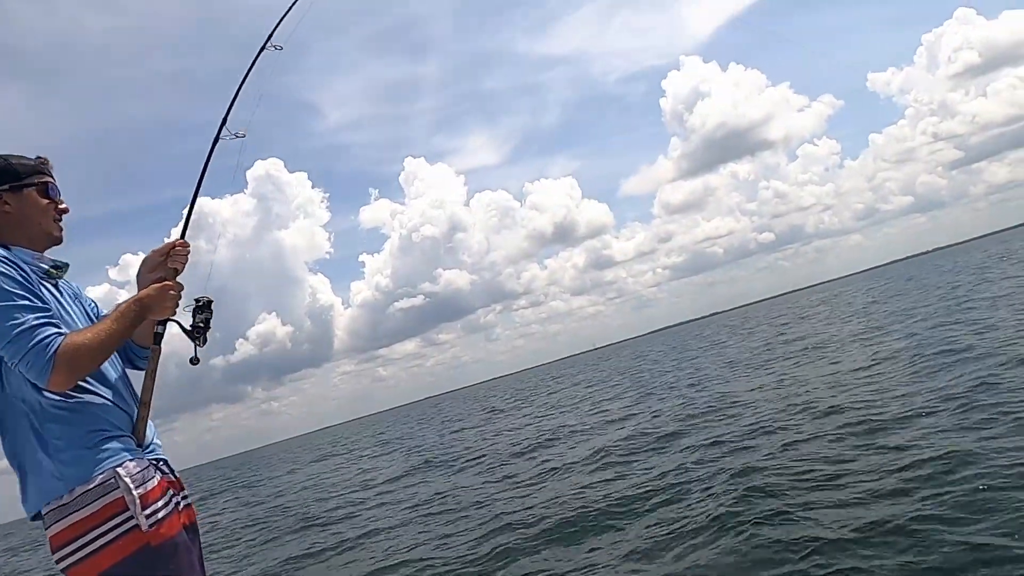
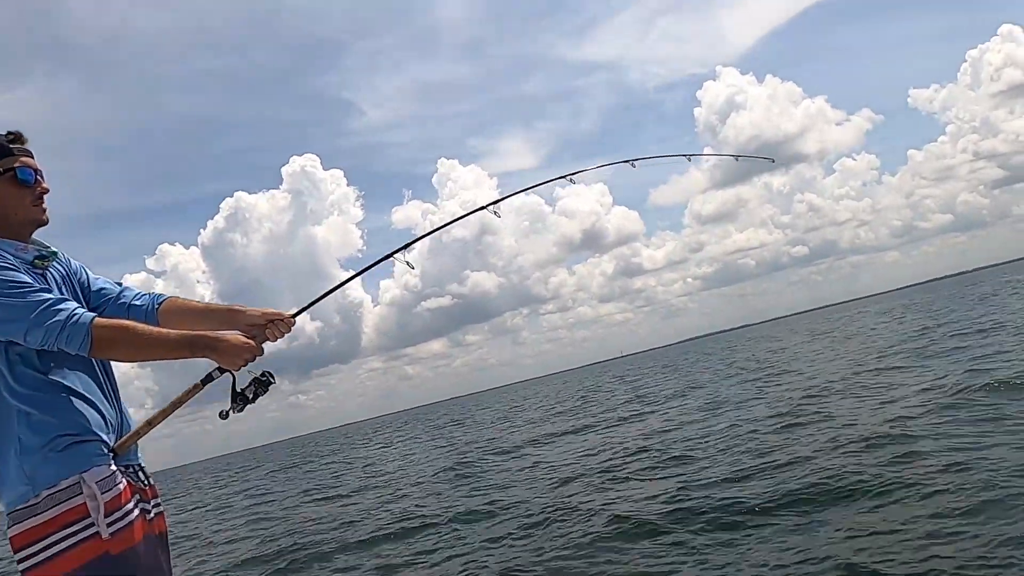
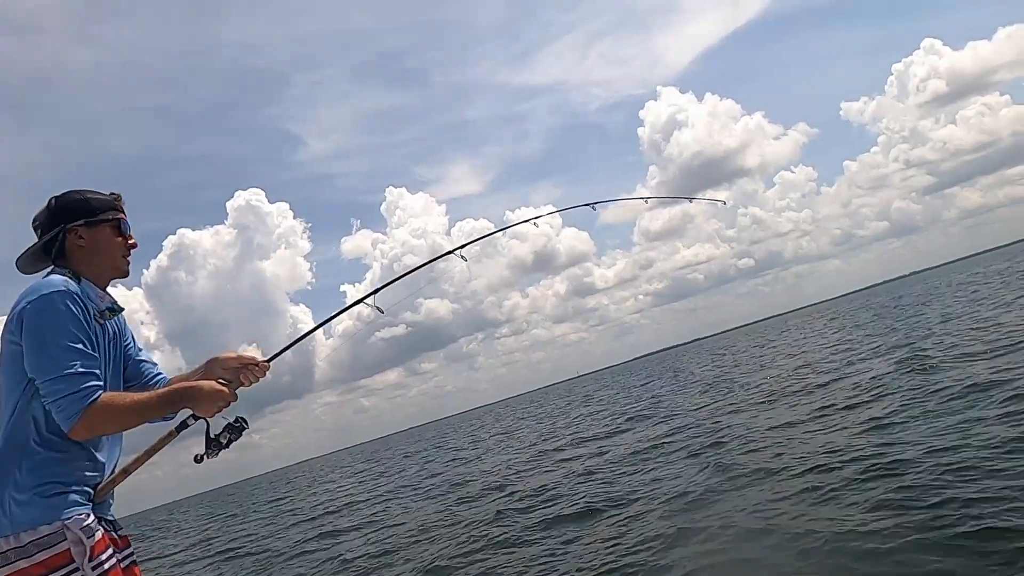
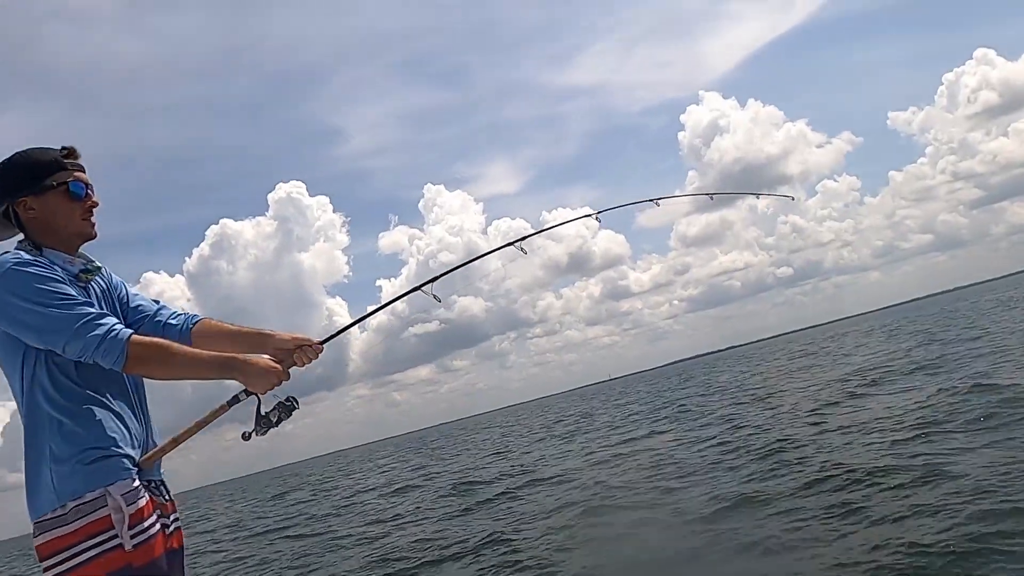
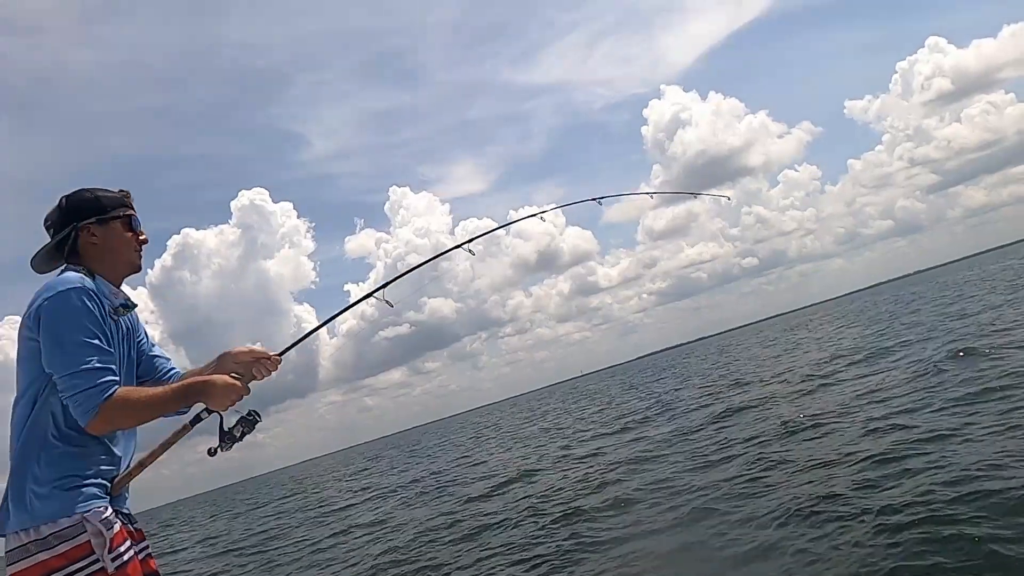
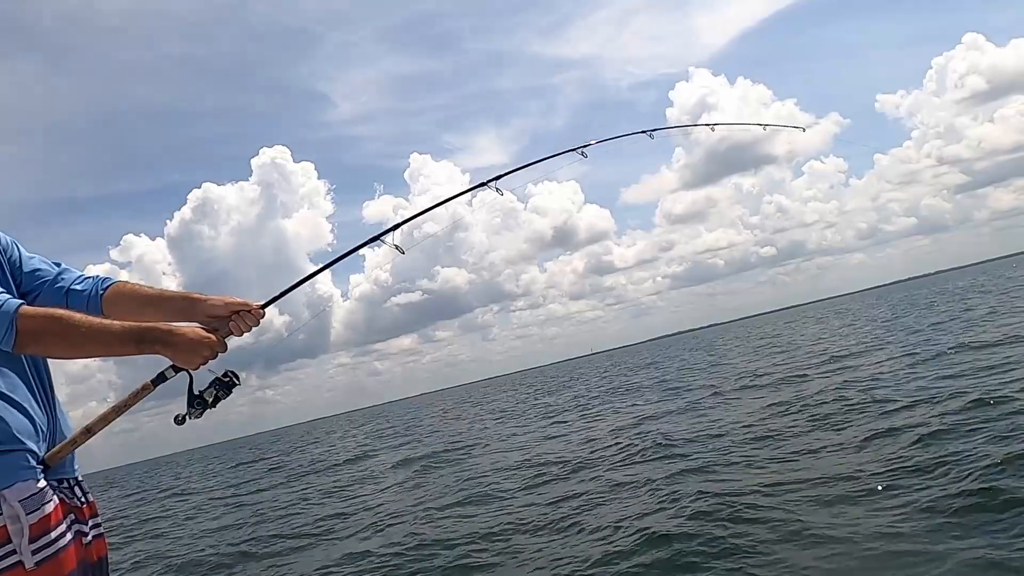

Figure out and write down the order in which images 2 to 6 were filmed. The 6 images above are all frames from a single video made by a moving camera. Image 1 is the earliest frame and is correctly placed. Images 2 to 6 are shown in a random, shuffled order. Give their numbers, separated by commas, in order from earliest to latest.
5, 3, 4, 2, 6
